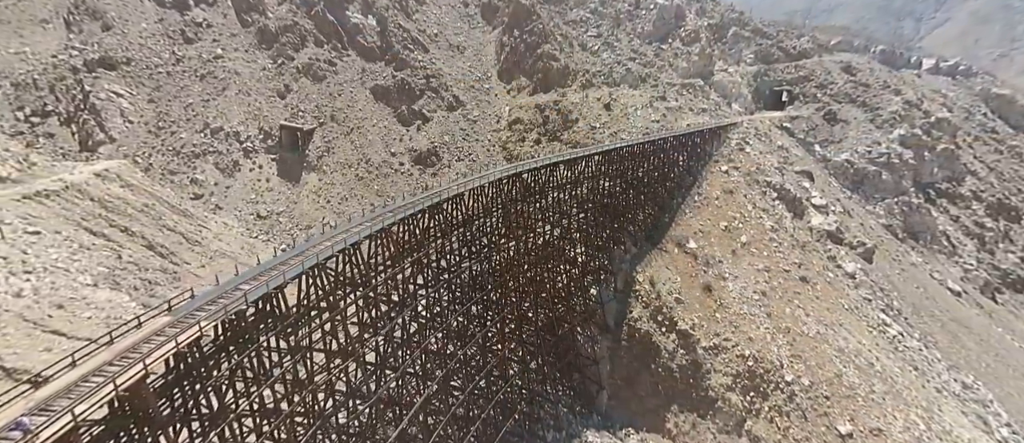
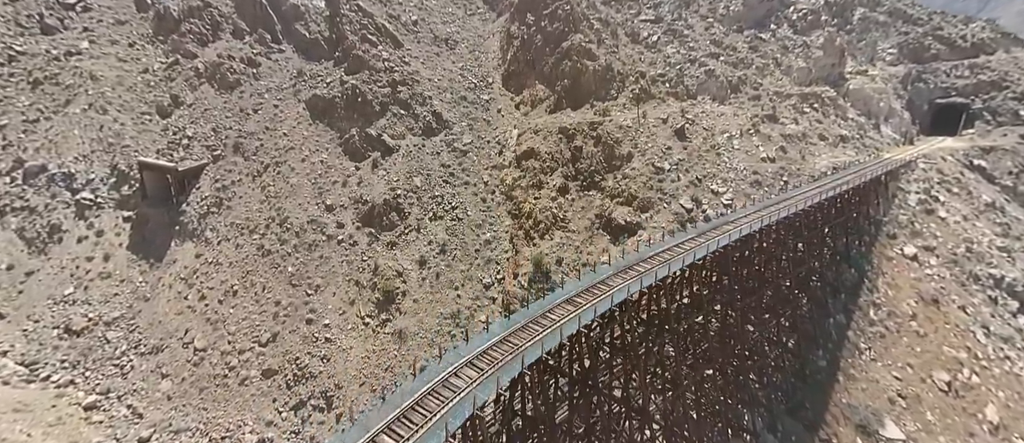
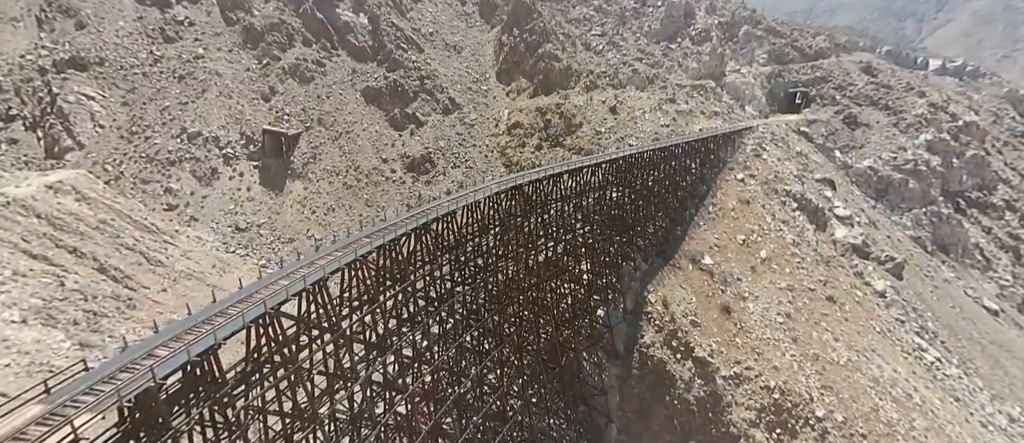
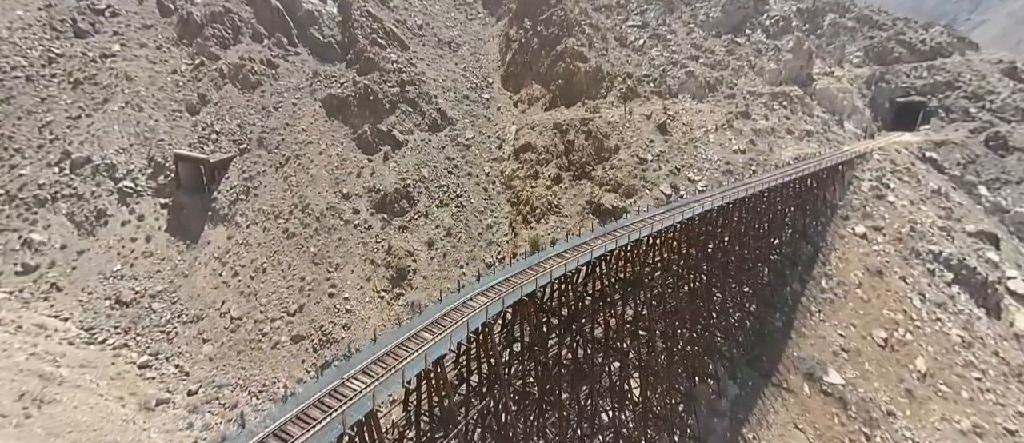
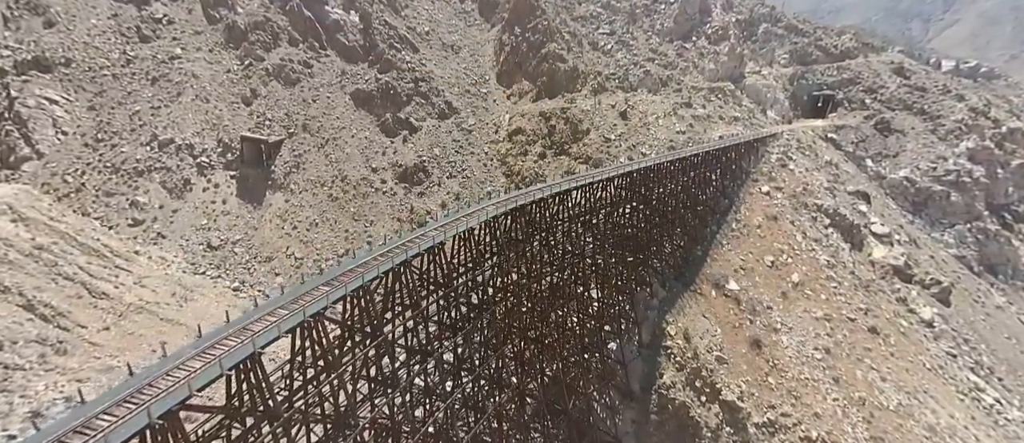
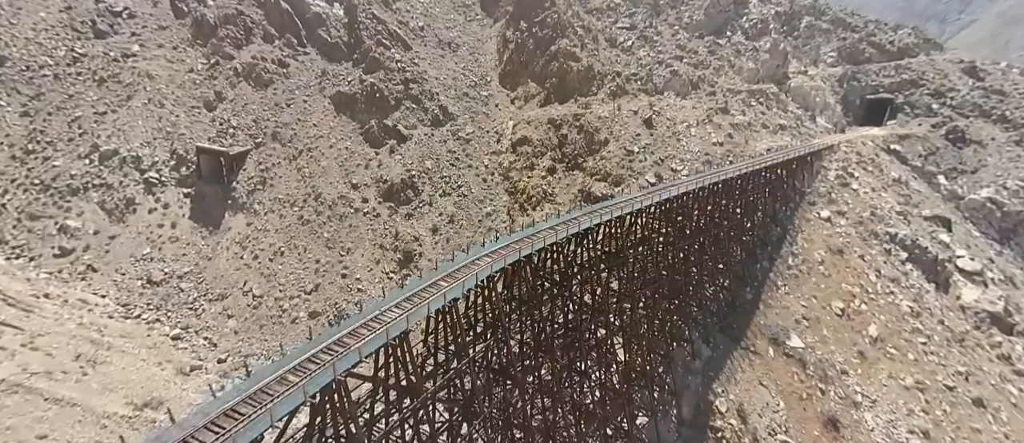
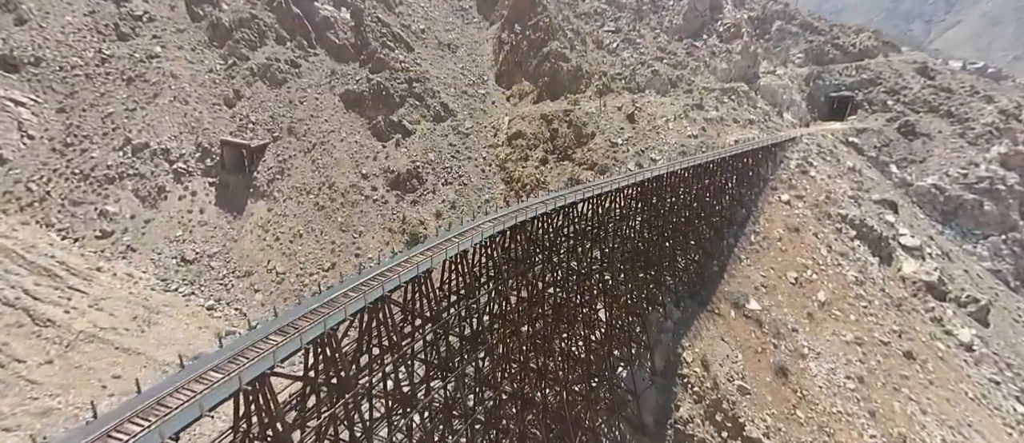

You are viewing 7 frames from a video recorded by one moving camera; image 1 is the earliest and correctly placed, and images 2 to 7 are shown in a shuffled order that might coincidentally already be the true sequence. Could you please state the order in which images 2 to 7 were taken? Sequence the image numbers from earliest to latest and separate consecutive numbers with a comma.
3, 5, 7, 6, 4, 2
